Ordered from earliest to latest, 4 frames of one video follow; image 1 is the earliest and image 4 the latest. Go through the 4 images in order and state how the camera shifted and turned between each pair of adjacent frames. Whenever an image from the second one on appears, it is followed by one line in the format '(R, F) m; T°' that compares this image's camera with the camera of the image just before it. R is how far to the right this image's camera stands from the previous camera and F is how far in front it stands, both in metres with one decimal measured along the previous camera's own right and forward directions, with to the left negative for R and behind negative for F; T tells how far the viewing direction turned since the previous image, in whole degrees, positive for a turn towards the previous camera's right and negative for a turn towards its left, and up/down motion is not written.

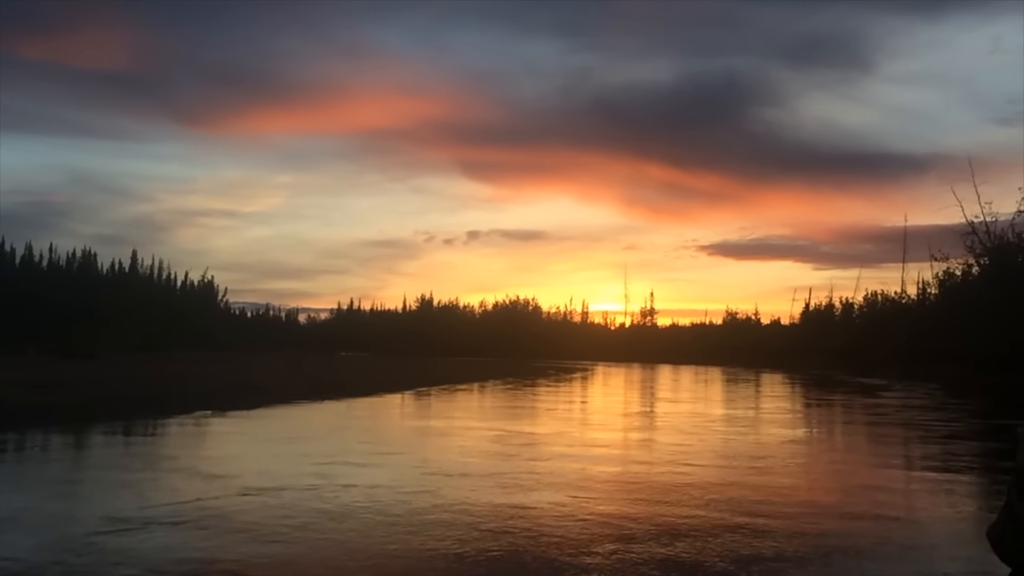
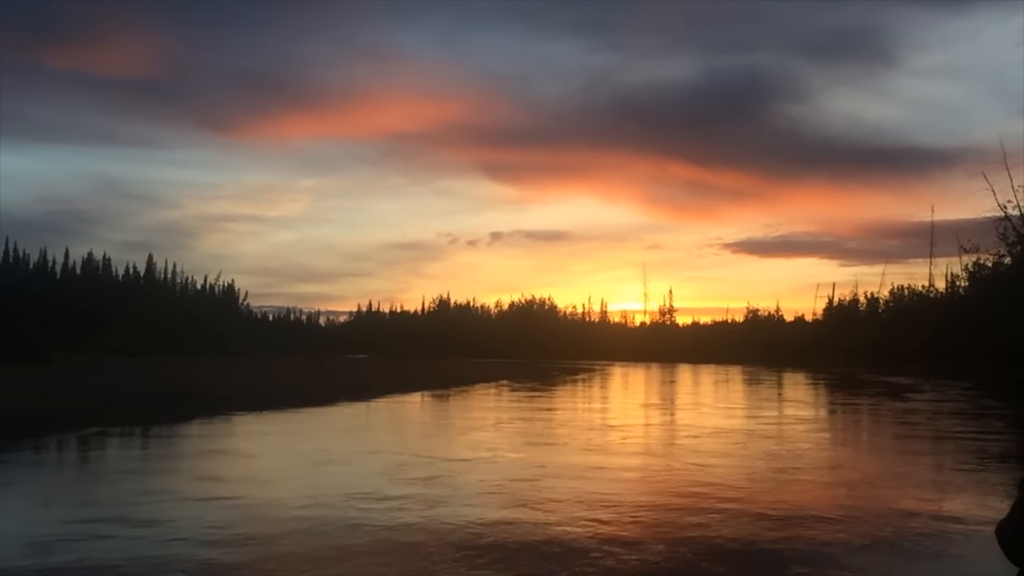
(+0.5, +0.5) m; -1°
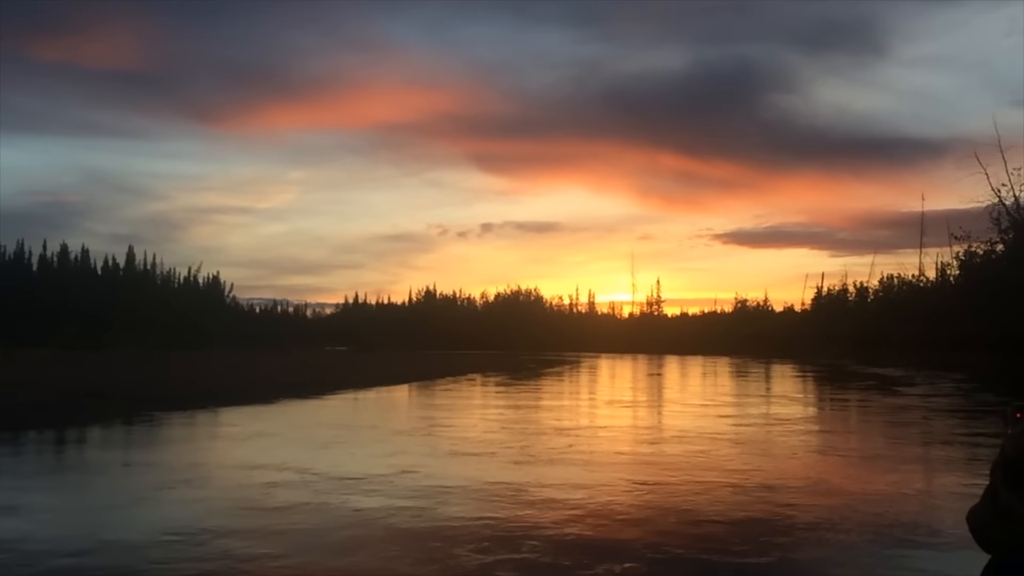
(+0.4, +0.7) m; 0°
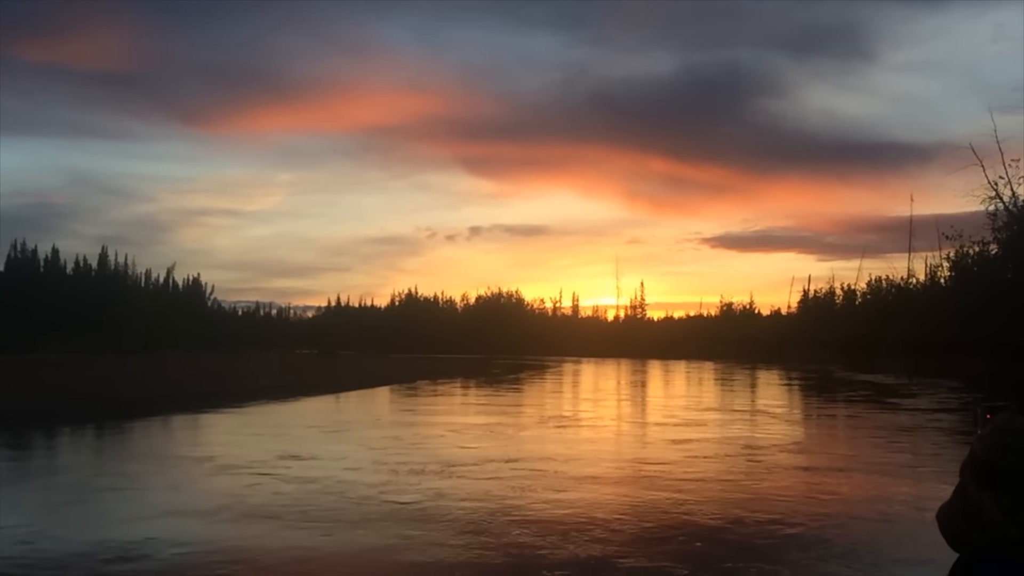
(+0.7, +1.2) m; +1°
